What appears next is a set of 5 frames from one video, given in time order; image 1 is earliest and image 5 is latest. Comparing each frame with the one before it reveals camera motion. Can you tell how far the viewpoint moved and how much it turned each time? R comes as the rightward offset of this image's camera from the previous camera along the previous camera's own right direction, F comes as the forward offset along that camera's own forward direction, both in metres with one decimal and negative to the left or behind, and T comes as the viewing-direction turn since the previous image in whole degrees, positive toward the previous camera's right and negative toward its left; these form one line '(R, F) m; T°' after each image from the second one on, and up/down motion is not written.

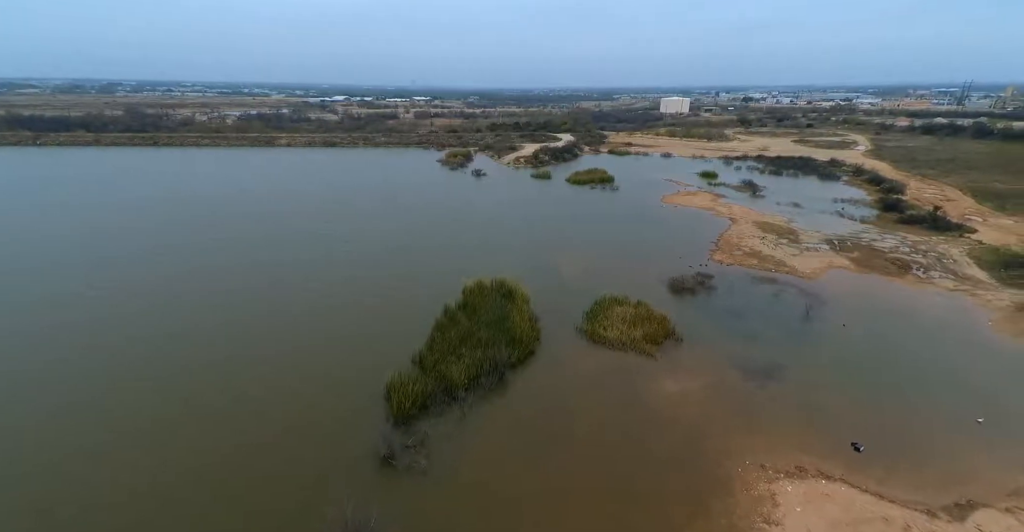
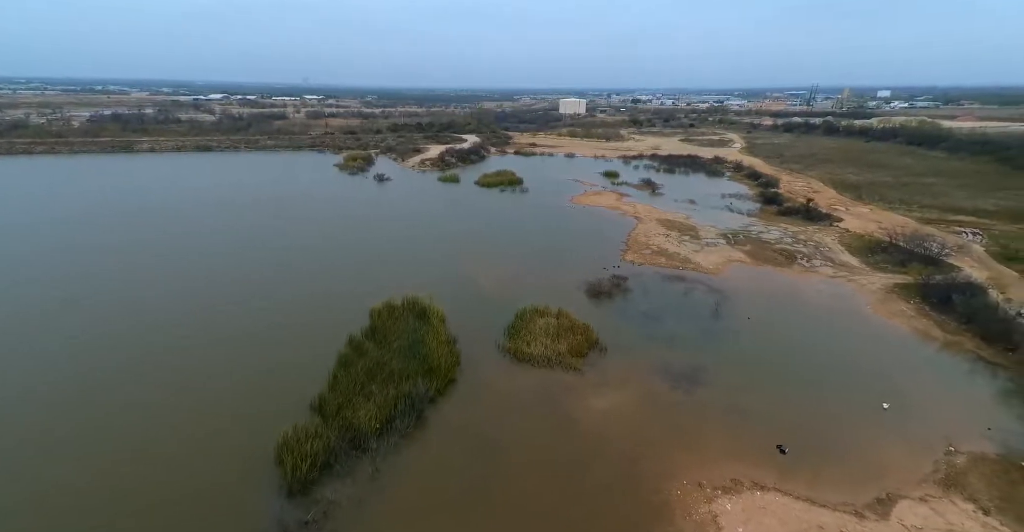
(0.0, +1.3) m; +11°
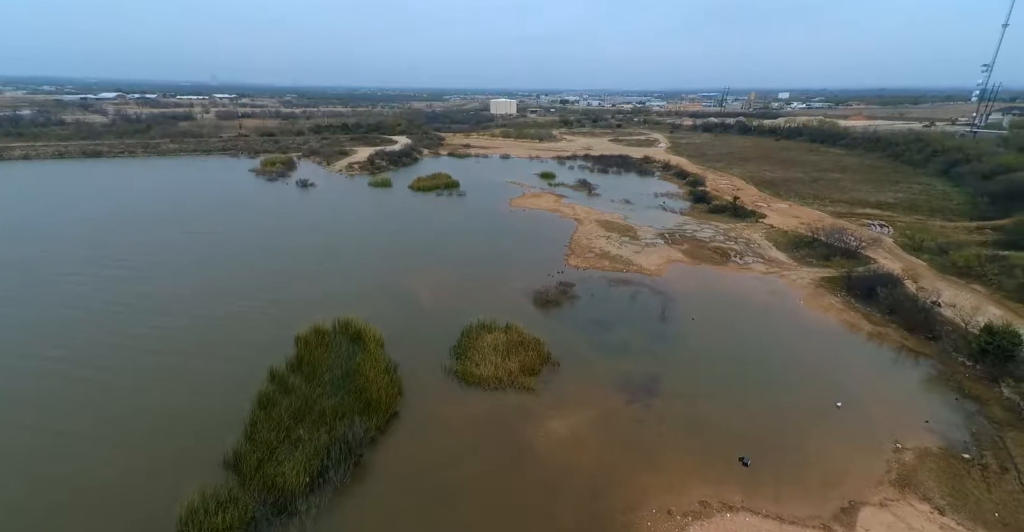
(-0.2, +1.1) m; +8°
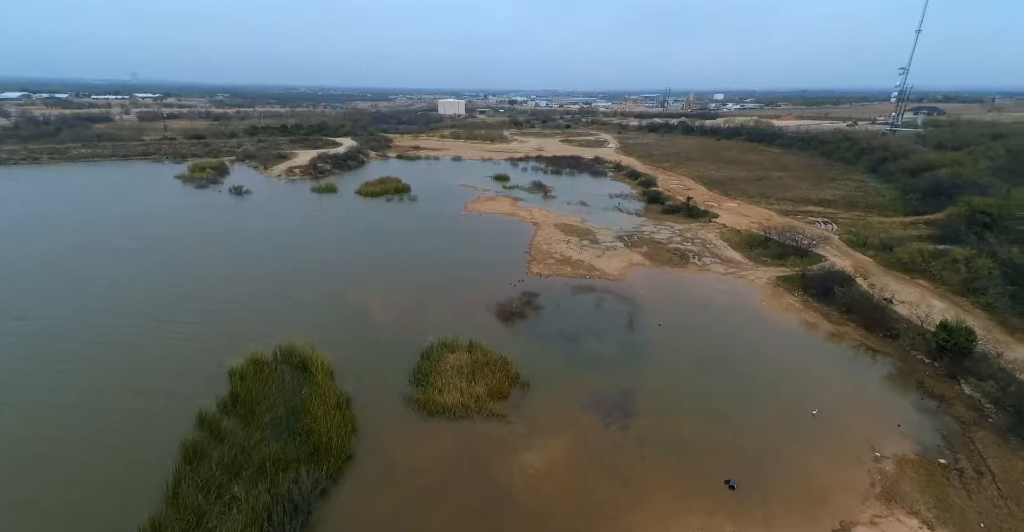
(-0.3, +1.1) m; +6°
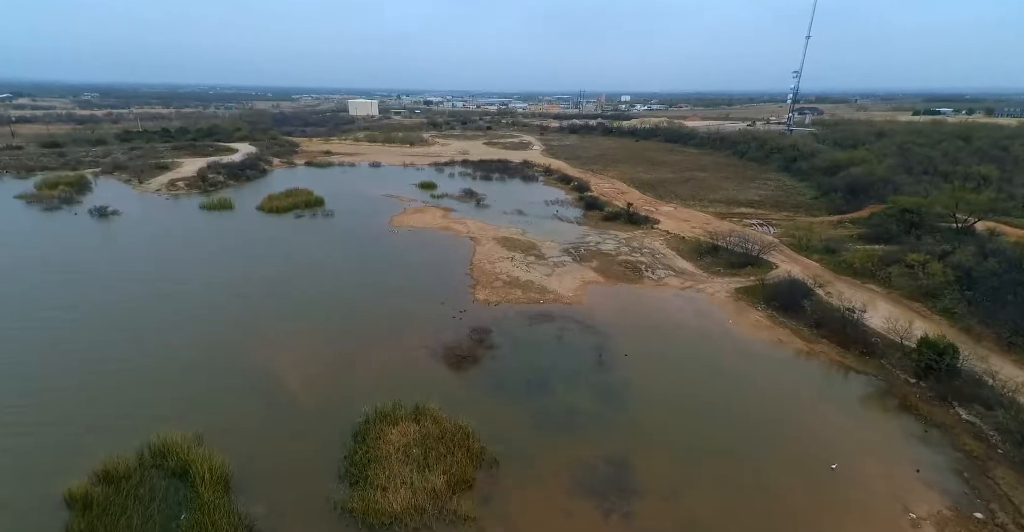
(-0.7, +2.9) m; +9°
